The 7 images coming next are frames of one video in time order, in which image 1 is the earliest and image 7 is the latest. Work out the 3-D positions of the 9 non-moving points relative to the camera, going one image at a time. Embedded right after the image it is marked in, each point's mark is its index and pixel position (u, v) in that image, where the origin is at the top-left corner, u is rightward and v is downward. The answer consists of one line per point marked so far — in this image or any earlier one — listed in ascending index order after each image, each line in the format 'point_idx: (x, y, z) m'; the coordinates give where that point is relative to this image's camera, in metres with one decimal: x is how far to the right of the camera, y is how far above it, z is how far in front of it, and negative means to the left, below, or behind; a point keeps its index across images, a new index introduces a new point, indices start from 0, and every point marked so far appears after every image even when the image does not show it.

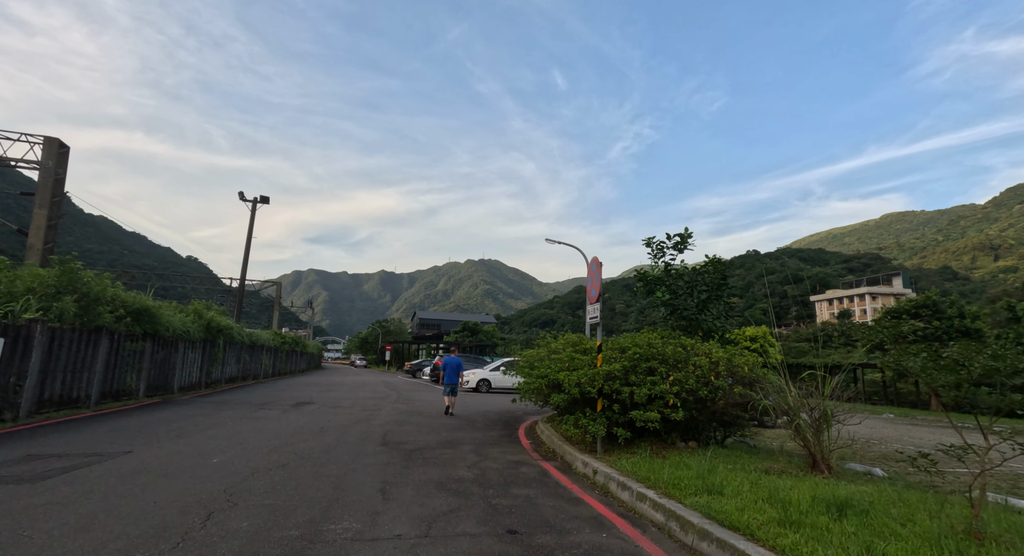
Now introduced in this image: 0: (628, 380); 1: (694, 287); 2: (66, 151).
0: (+1.6, -1.4, +6.9) m
1: (+3.2, -0.2, +8.6) m
2: (-16.7, +4.8, +18.5) m
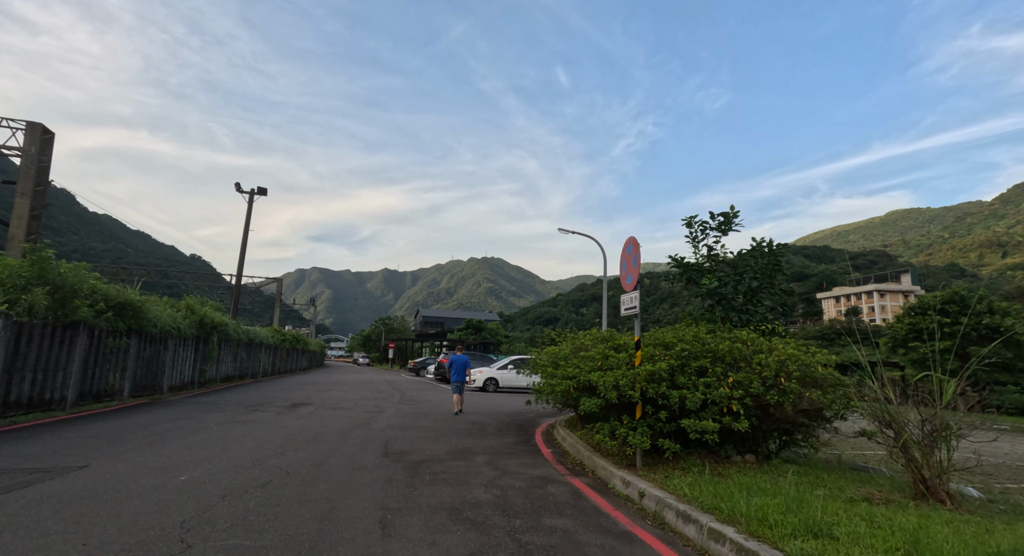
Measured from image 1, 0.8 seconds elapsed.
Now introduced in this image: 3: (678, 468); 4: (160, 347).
0: (+1.9, -1.2, +5.8) m
1: (+3.5, 0.0, +7.5) m
2: (-16.3, +5.0, +17.5) m
3: (+1.9, -2.2, +5.7) m
4: (-11.2, -2.2, +15.6) m
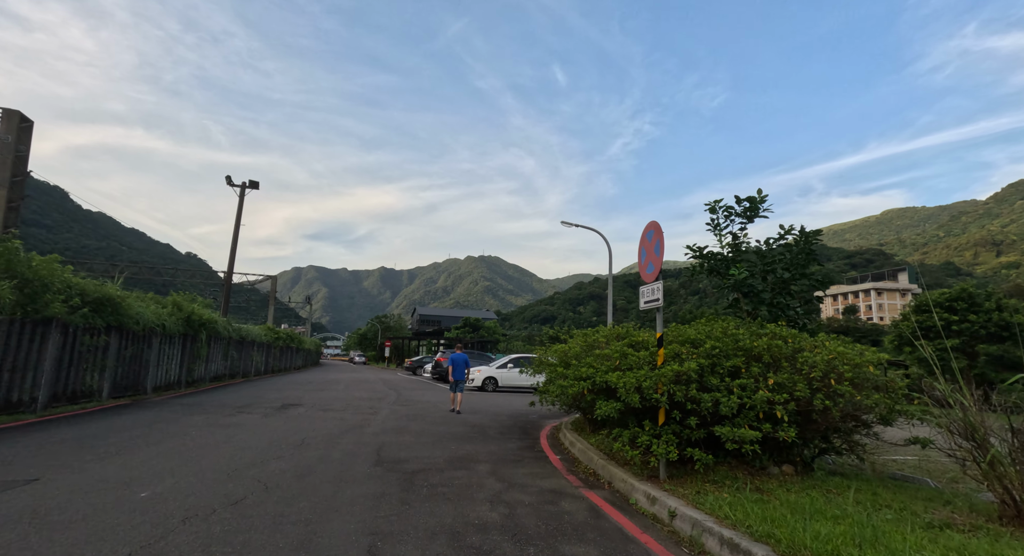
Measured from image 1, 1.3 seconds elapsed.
0: (+2.0, -1.1, +5.1) m
1: (+3.6, +0.2, +6.8) m
2: (-16.3, +5.2, +16.7) m
3: (+2.0, -2.1, +5.0) m
4: (-11.1, -2.0, +14.9) m
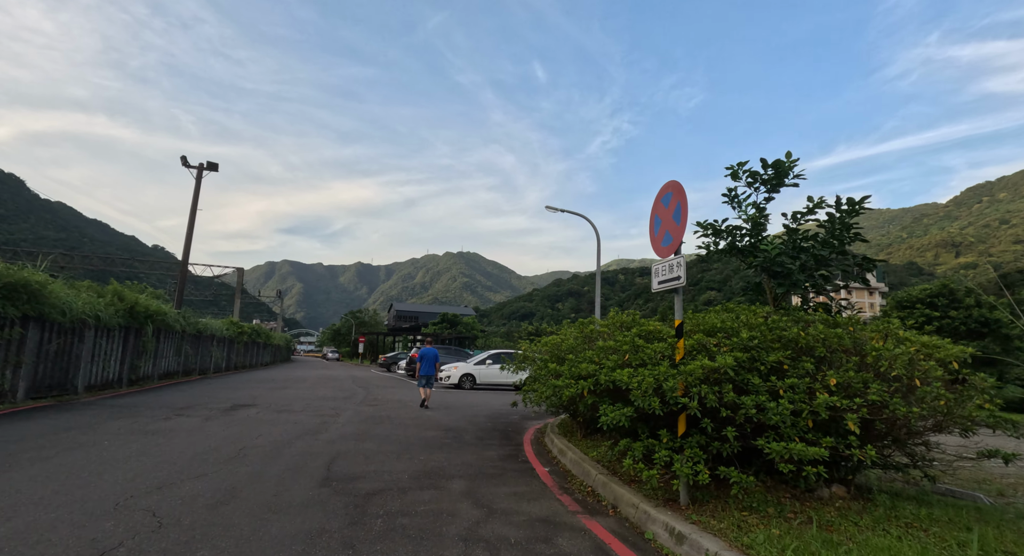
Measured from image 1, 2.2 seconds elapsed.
0: (+1.9, -0.9, +4.0) m
1: (+3.3, +0.4, +5.7) m
2: (-16.9, +5.6, +14.7) m
3: (+1.9, -1.8, +3.9) m
4: (-11.7, -1.6, +13.2) m
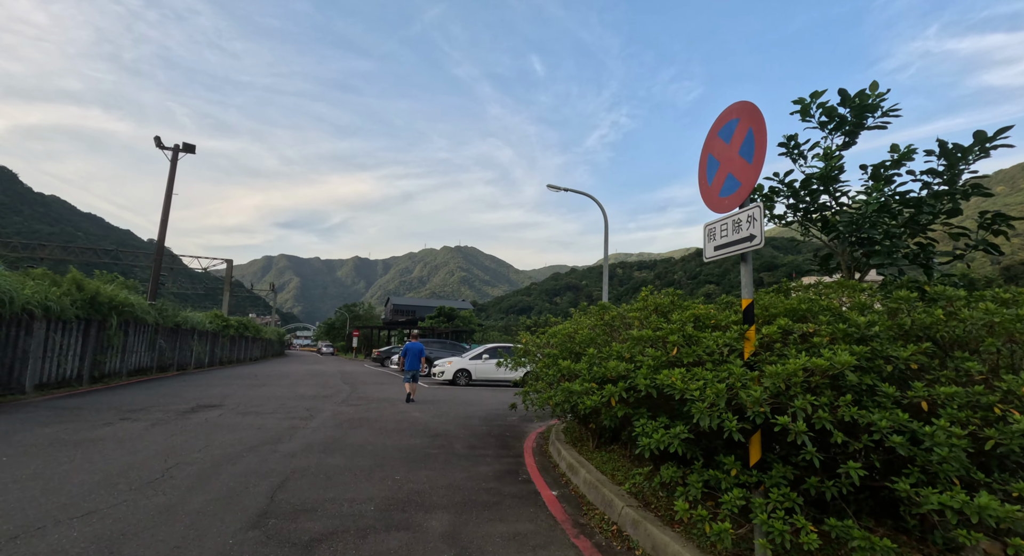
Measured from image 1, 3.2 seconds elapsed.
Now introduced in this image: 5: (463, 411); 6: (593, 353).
0: (+1.9, -0.6, +2.6) m
1: (+3.3, +0.7, +4.3) m
2: (-16.9, +6.0, +13.2) m
3: (+1.8, -1.6, +2.5) m
4: (-11.7, -1.3, +11.7) m
5: (-1.1, -3.1, +11.7) m
6: (+0.6, -0.6, +4.0) m
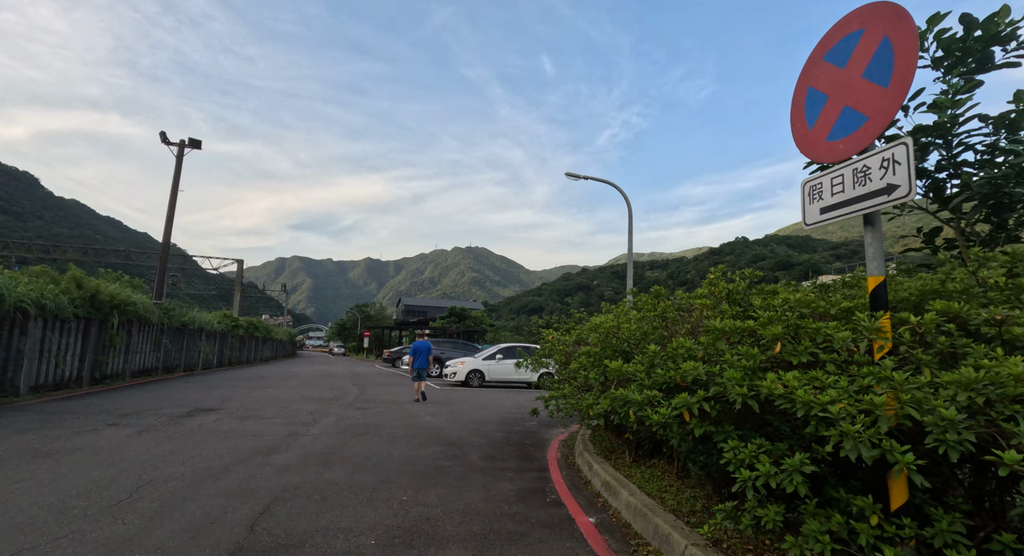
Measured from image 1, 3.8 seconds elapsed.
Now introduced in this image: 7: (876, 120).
0: (+2.0, -0.5, +1.7) m
1: (+3.5, +0.8, +3.4) m
2: (-16.6, +6.0, +12.7) m
3: (+2.0, -1.4, +1.7) m
4: (-11.3, -1.2, +11.2) m
5: (-0.7, -3.0, +10.9) m
6: (+0.9, -0.5, +3.2) m
7: (+1.7, +0.7, +2.4) m
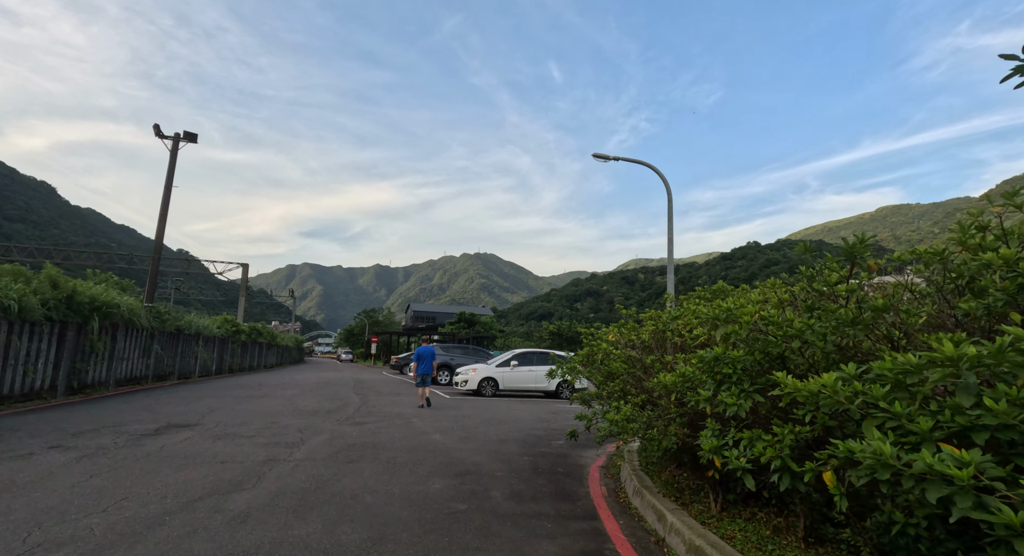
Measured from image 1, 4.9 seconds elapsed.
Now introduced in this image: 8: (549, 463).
0: (+2.3, -0.2, +0.2) m
1: (+3.8, +1.1, +1.9) m
2: (-16.1, +6.1, +11.6) m
3: (+2.3, -1.2, +0.1) m
4: (-10.9, -1.1, +9.9) m
5: (-0.3, -2.9, +9.4) m
6: (+1.1, -0.3, +1.7) m
7: (+2.0, +1.0, +0.8) m
8: (+0.5, -2.5, +6.7) m
